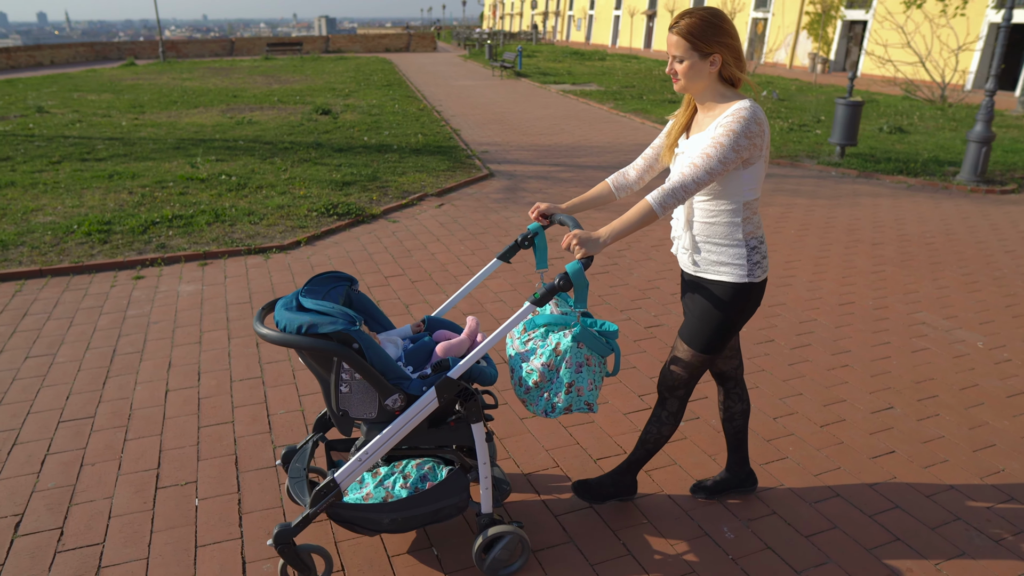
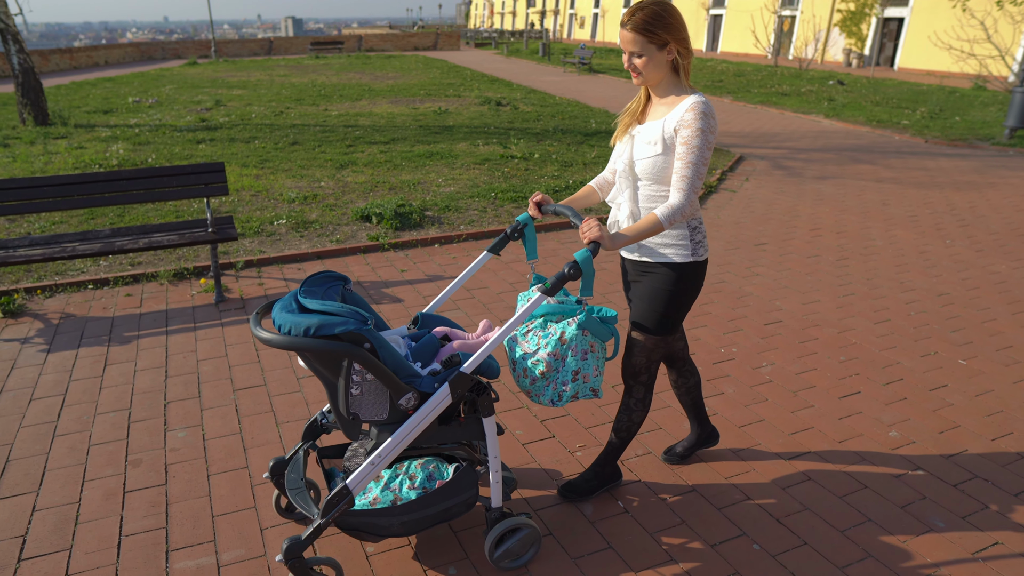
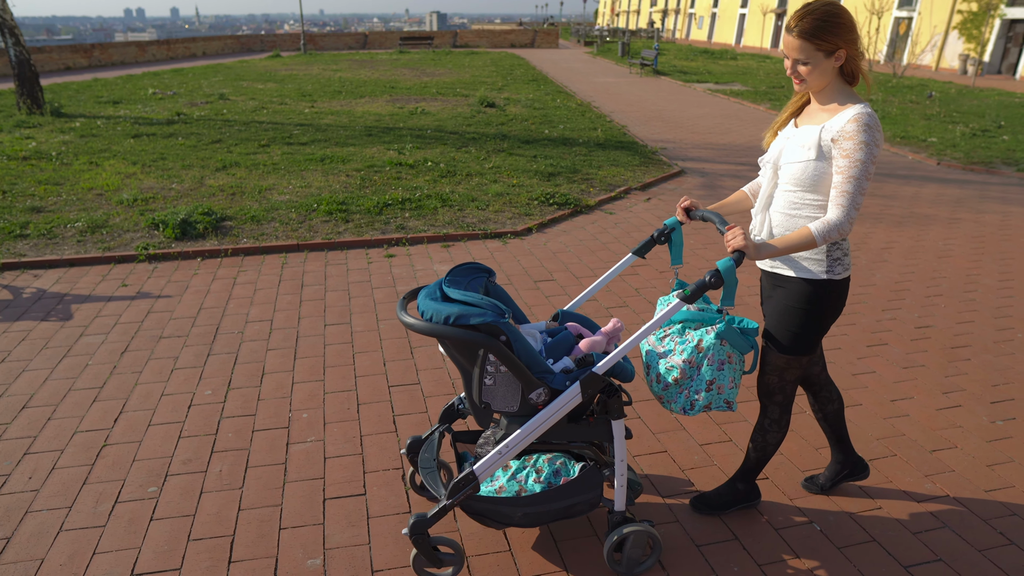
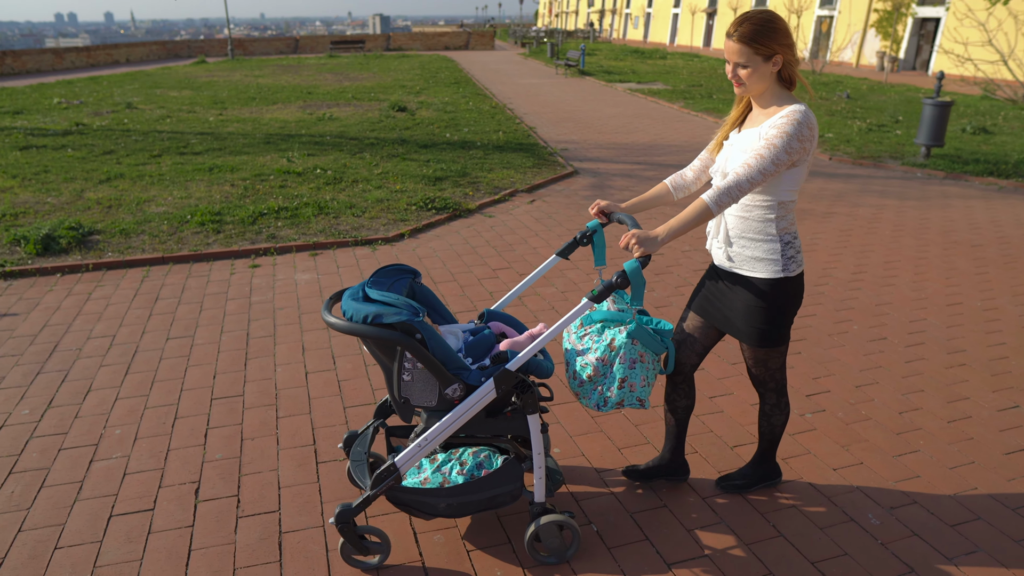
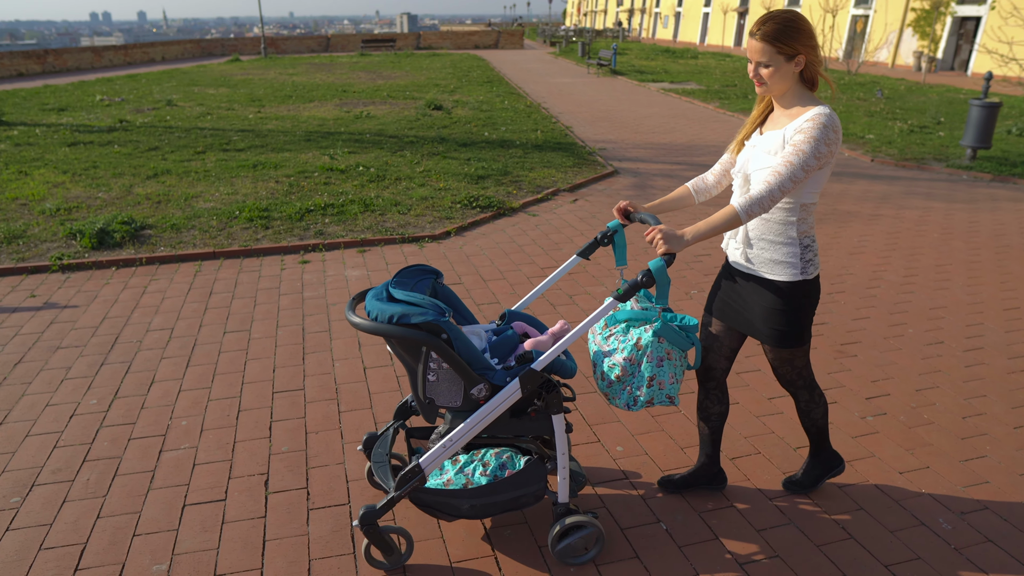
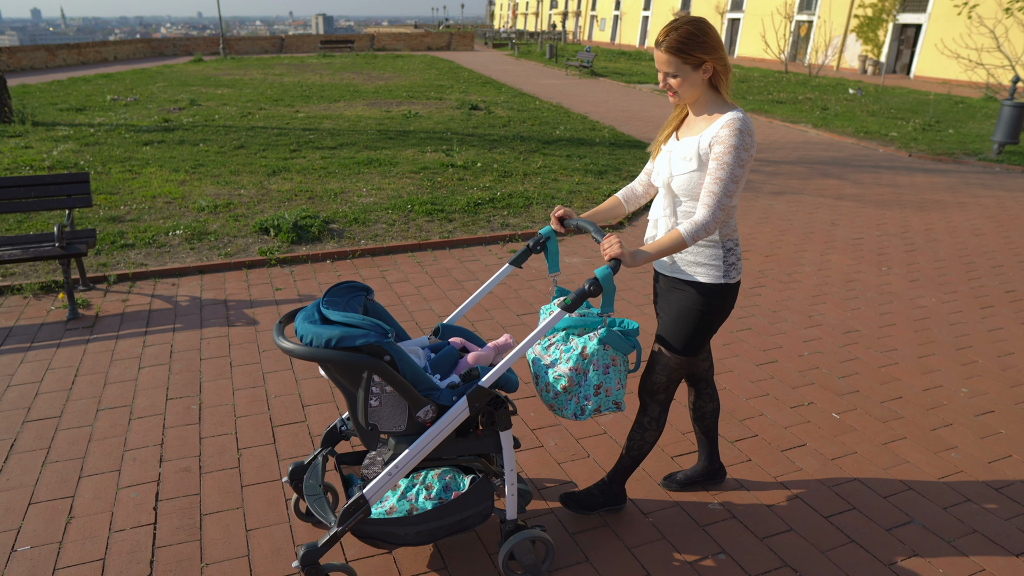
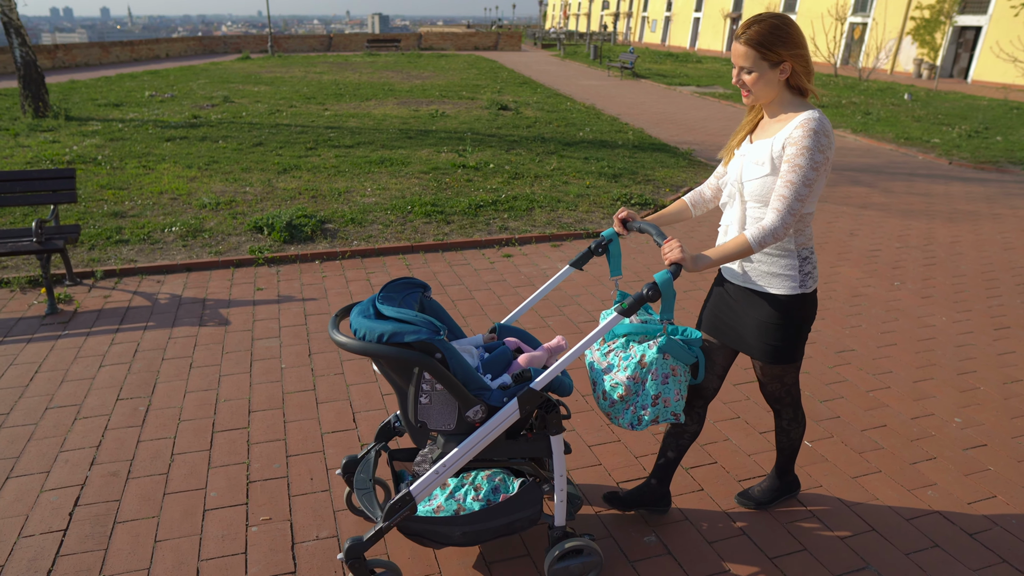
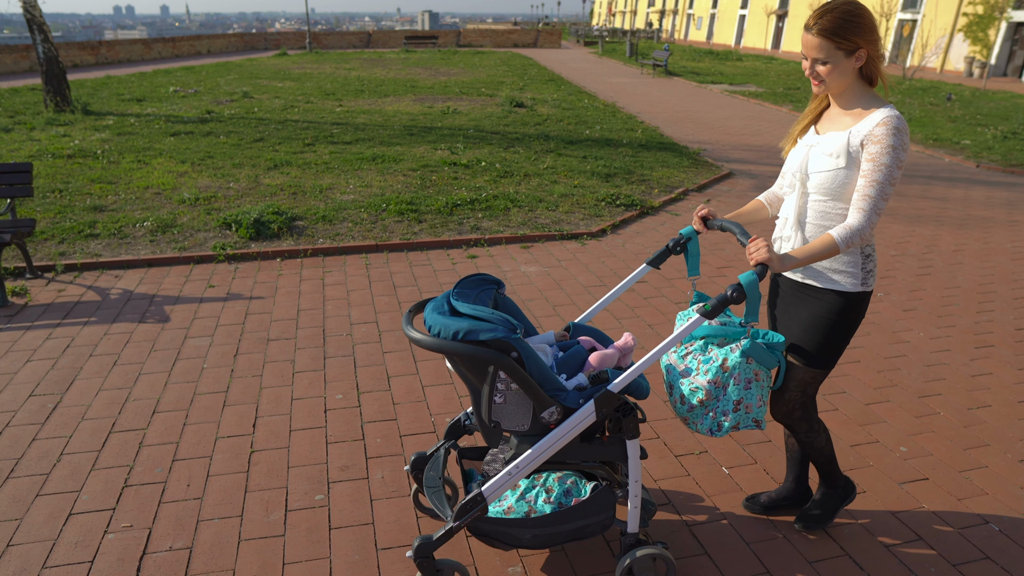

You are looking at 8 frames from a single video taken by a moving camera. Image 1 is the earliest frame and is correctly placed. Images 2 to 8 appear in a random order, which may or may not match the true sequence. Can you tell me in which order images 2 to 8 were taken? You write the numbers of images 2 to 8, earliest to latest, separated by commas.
4, 5, 3, 8, 7, 6, 2
